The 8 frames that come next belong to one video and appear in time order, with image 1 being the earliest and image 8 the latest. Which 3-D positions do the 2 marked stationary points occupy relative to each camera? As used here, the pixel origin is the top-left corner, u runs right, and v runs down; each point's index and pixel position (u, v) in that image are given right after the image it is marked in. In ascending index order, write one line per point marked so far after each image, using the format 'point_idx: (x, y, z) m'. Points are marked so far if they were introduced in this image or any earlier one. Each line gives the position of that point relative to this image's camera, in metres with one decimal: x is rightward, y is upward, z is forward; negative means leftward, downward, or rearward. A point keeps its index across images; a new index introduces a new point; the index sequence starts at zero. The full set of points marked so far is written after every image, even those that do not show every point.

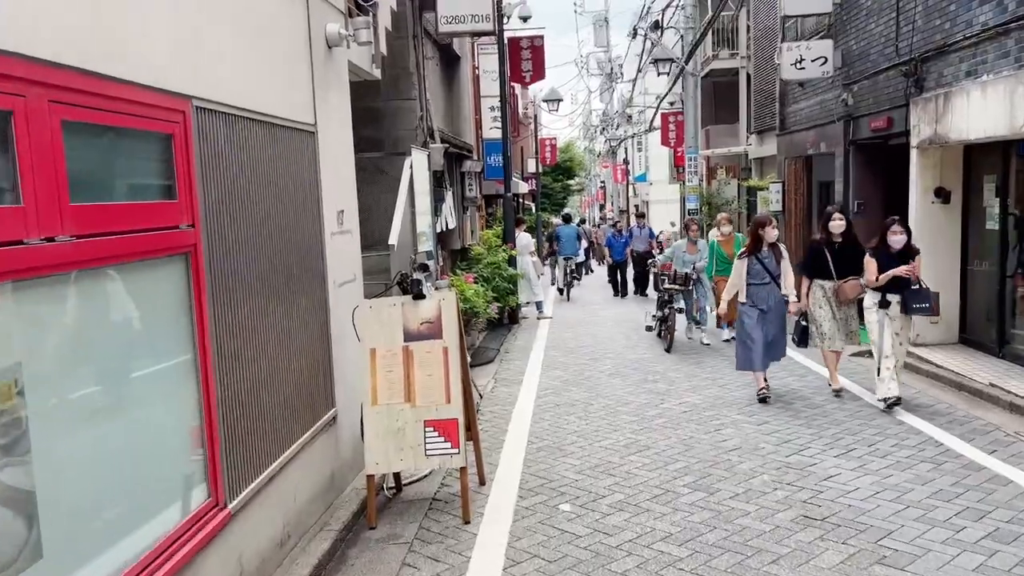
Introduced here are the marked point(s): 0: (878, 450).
0: (+2.9, -1.3, +6.2) m
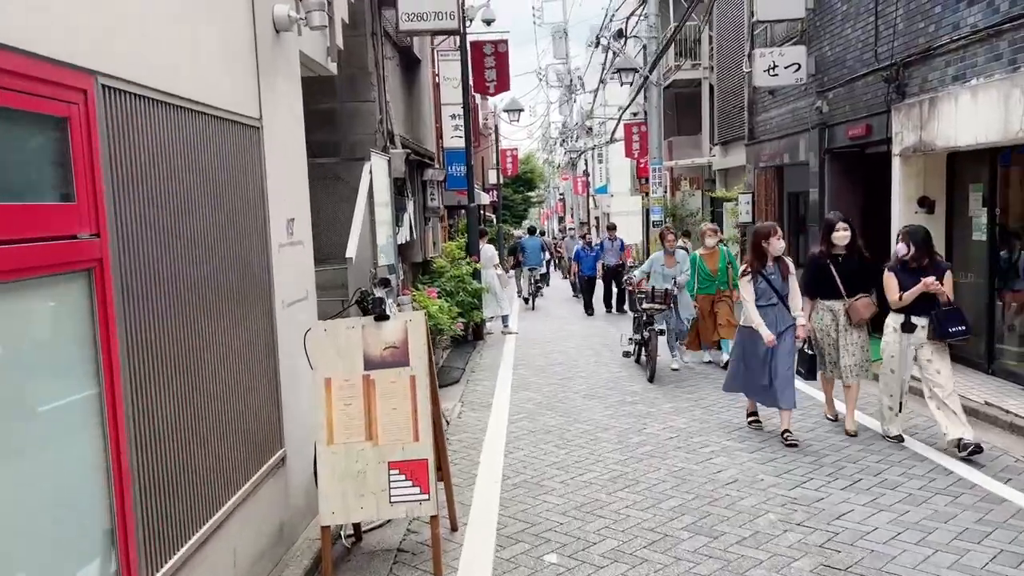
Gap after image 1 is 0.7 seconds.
0: (+2.7, -1.4, +5.7) m
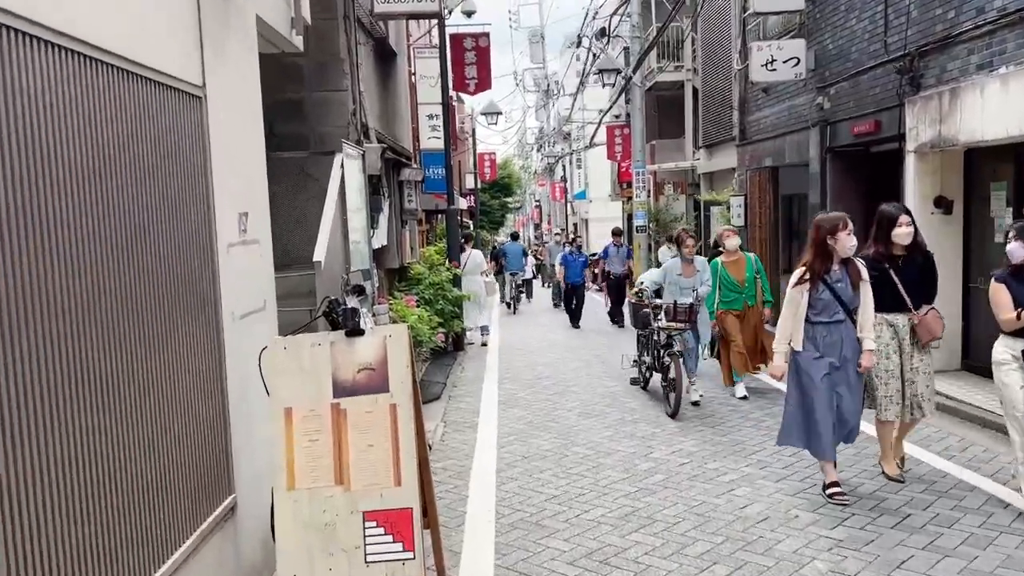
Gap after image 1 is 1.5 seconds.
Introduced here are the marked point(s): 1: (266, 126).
0: (+2.7, -1.4, +4.9) m
1: (-2.7, +1.8, +8.5) m
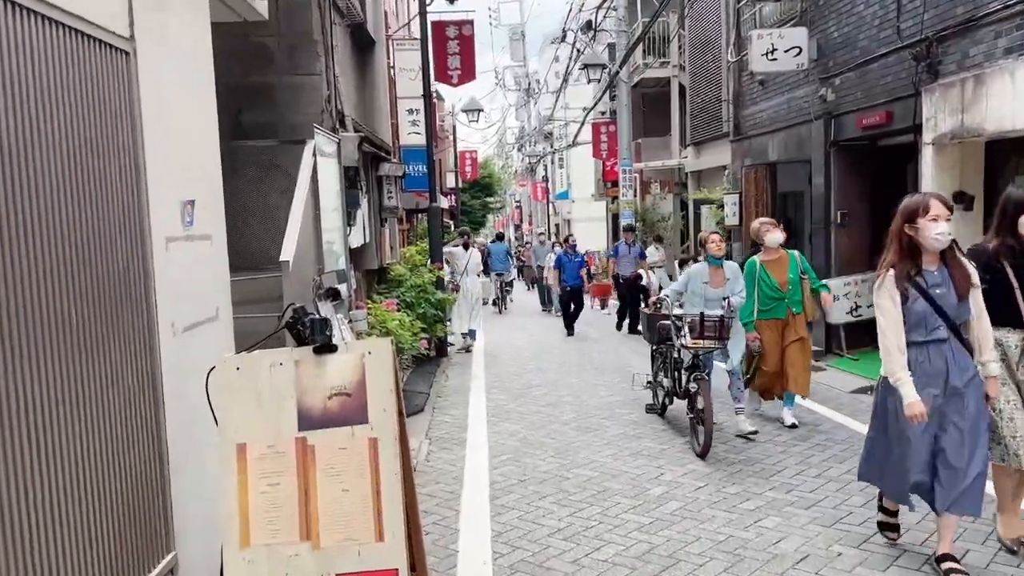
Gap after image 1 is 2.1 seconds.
0: (+2.7, -1.4, +4.3) m
1: (-2.7, +1.7, +7.8) m
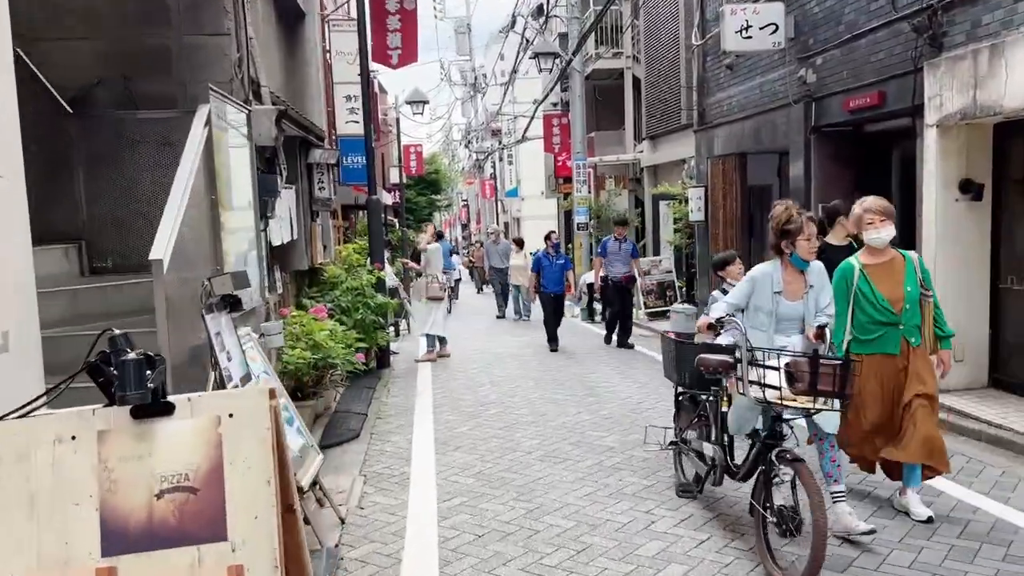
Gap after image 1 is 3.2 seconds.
0: (+2.5, -1.5, +3.2) m
1: (-3.2, +1.7, +6.3) m
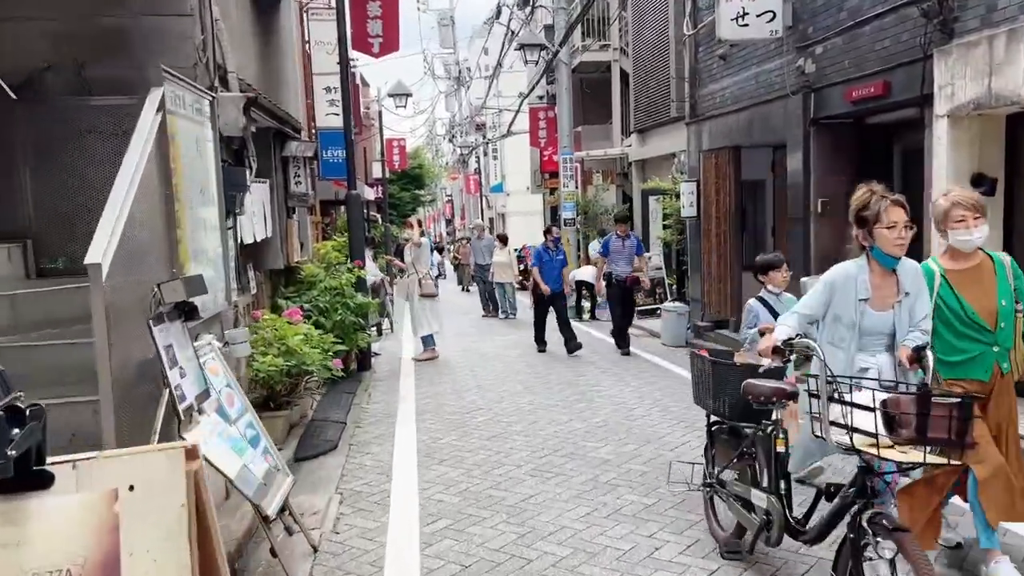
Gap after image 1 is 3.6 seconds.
0: (+2.5, -1.5, +2.8) m
1: (-3.2, +1.6, +5.8) m
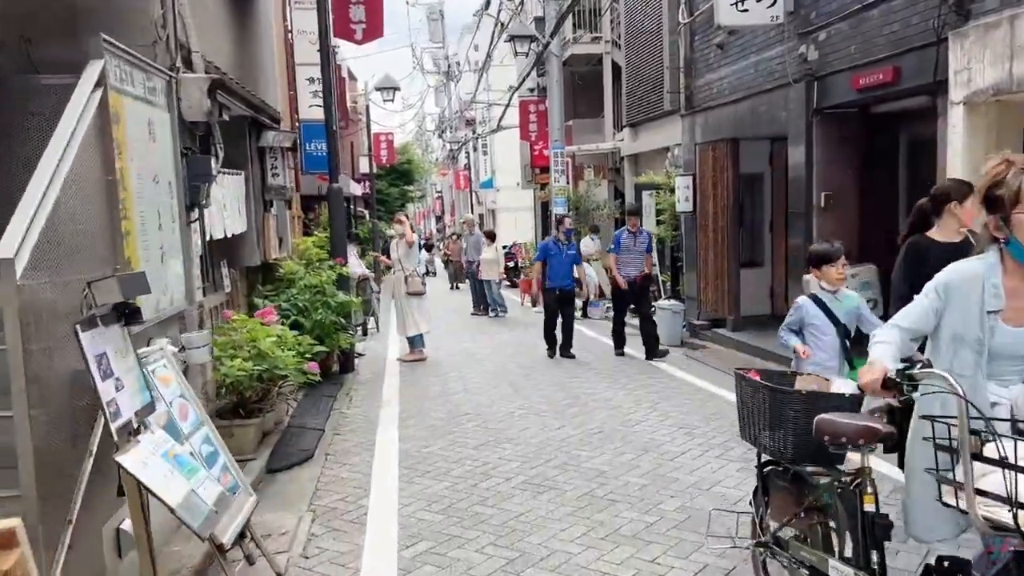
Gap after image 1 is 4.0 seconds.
0: (+2.5, -1.5, +2.4) m
1: (-3.3, +1.7, +5.3) m
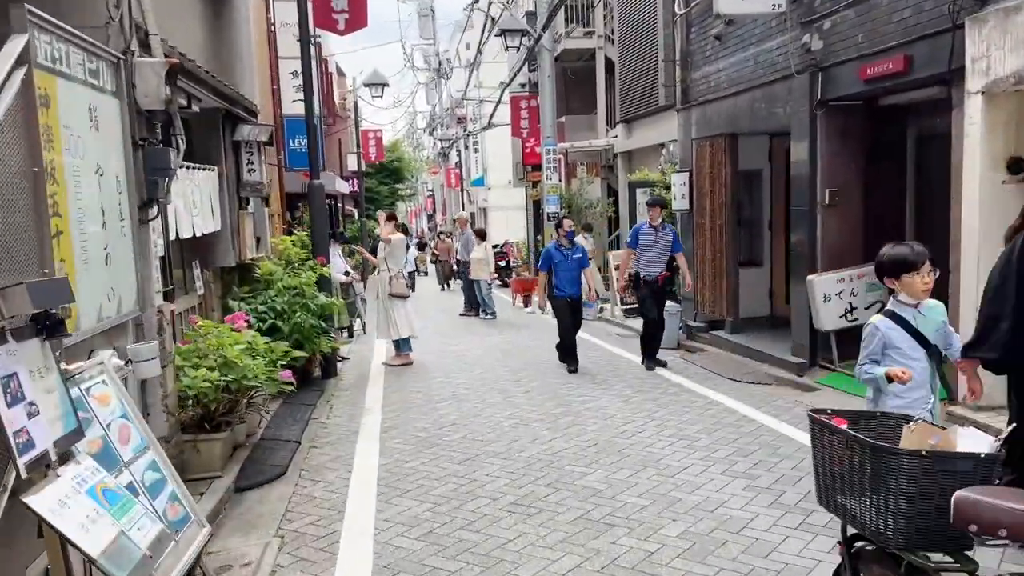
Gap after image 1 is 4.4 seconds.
0: (+2.4, -1.5, +2.0) m
1: (-3.4, +1.6, +4.8) m
